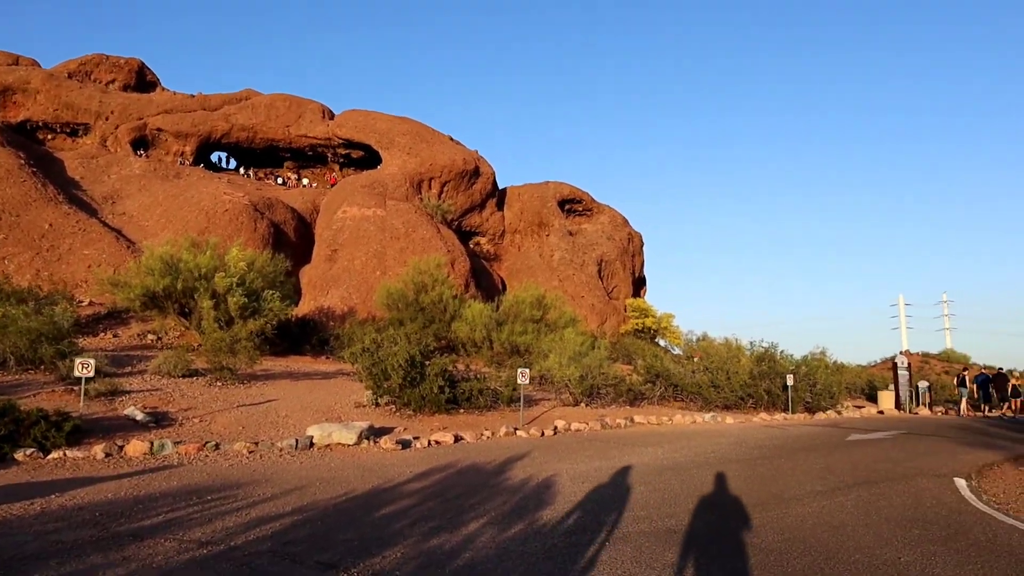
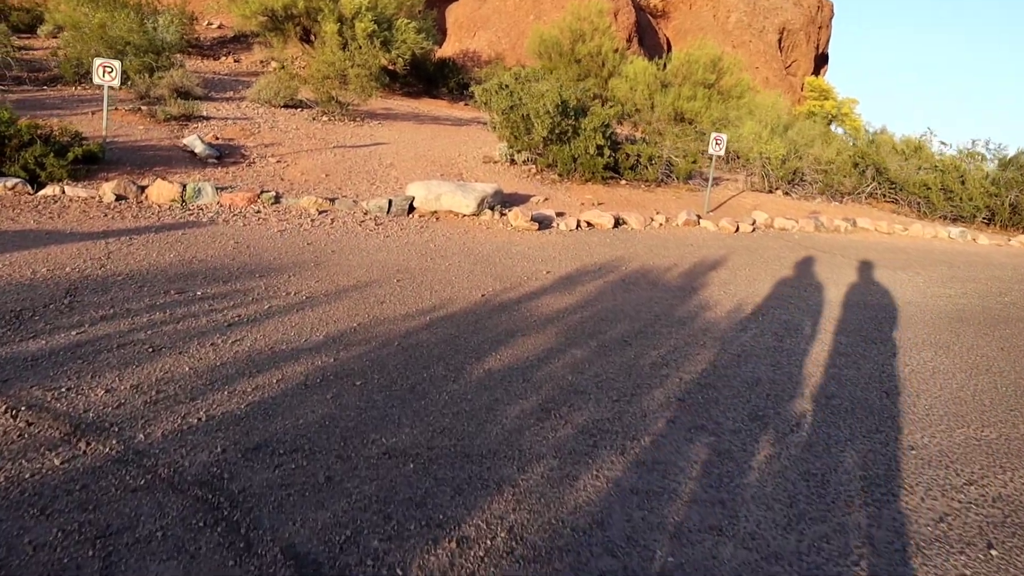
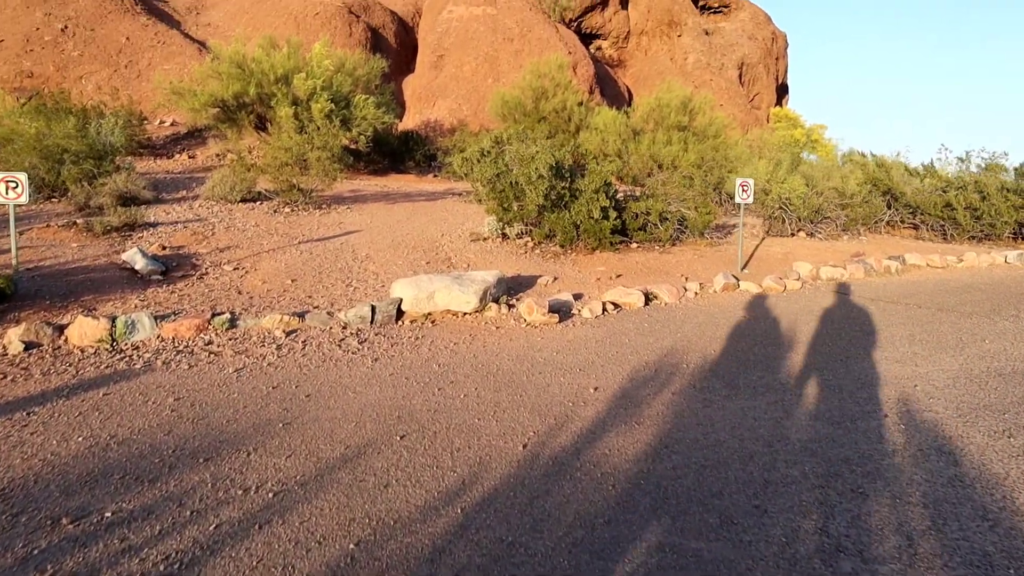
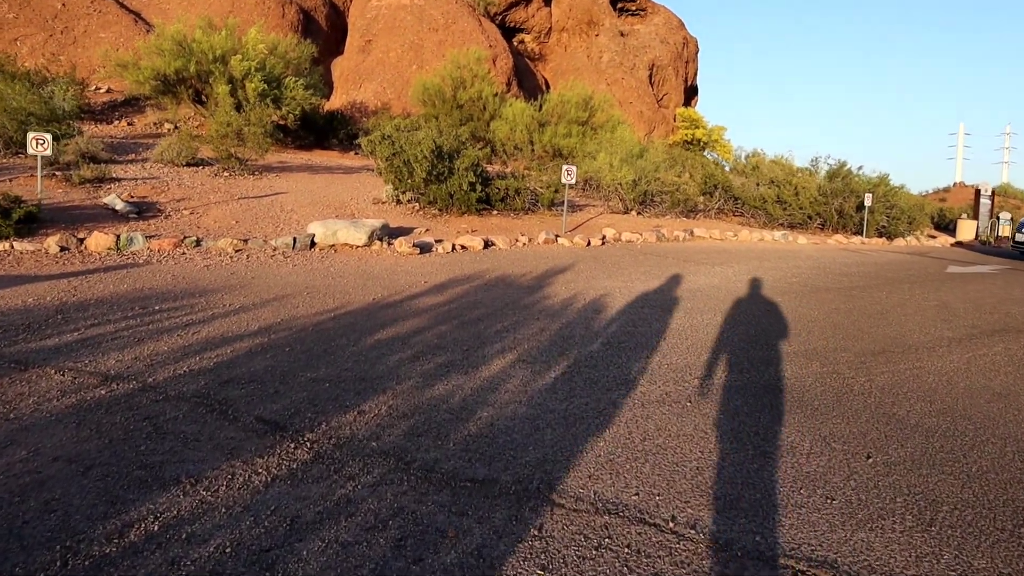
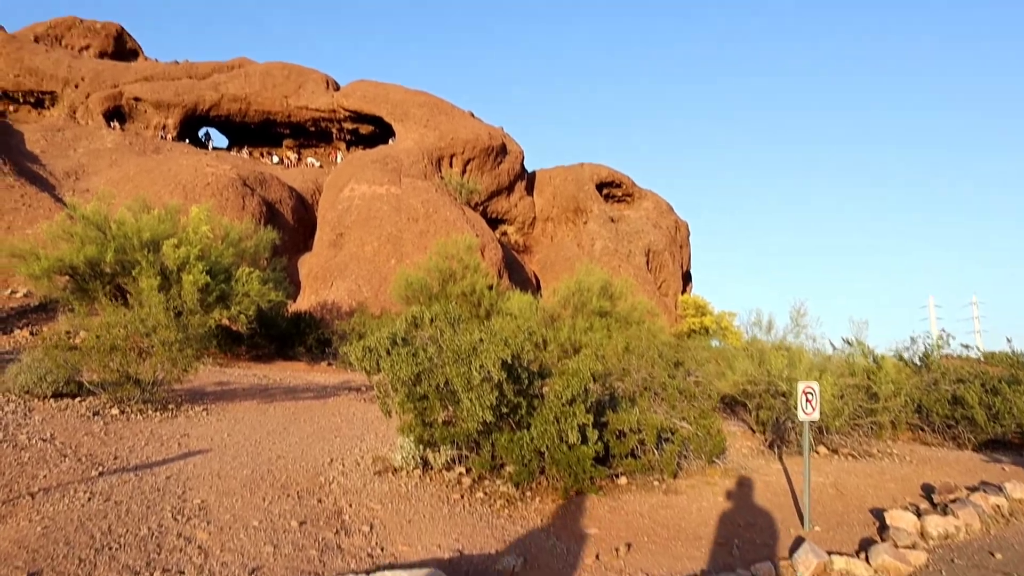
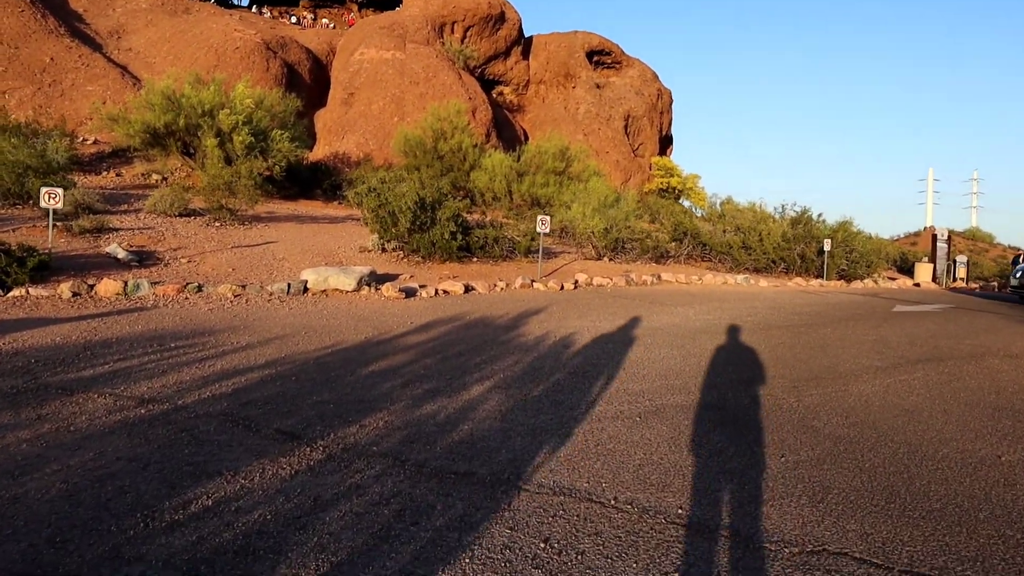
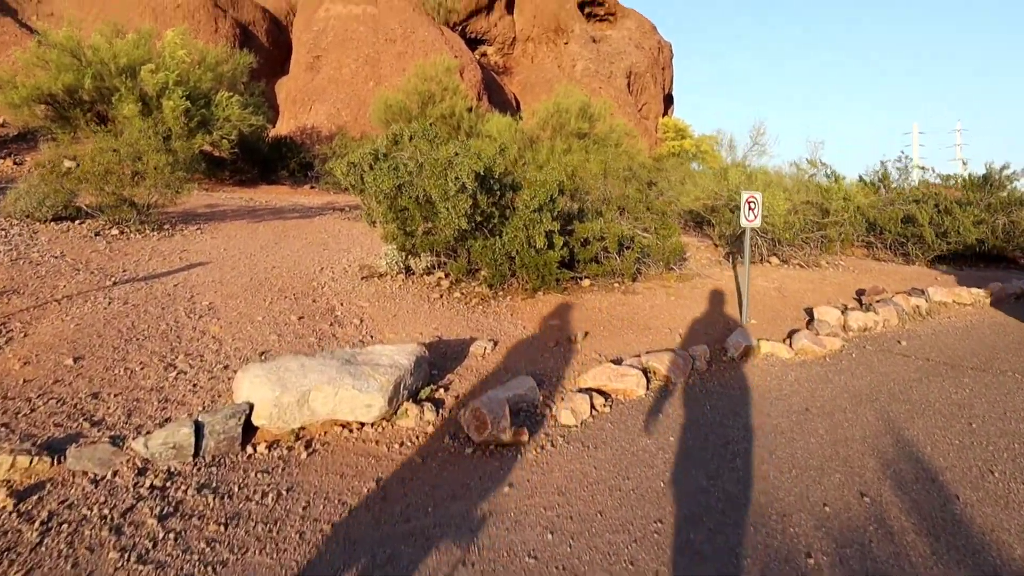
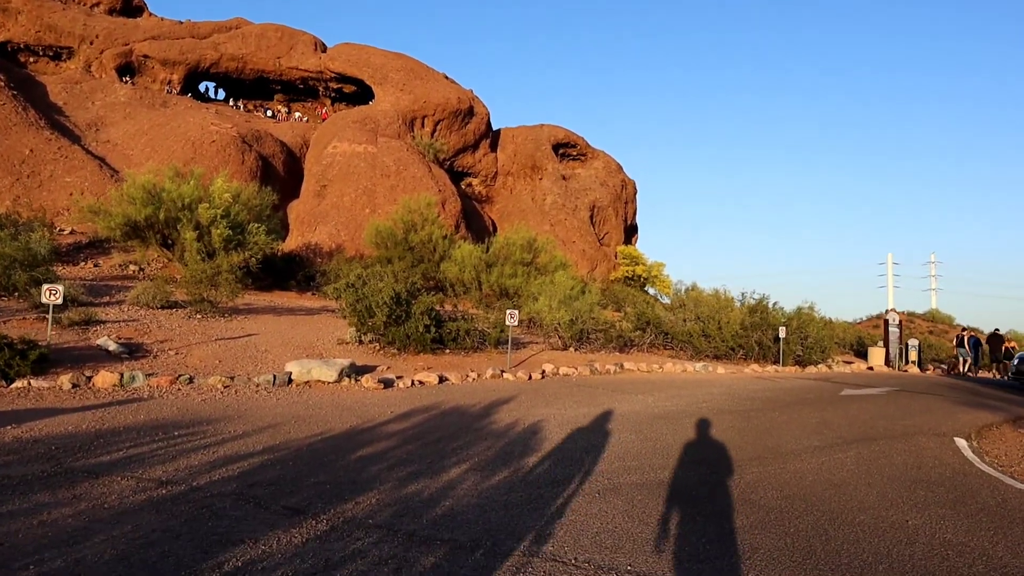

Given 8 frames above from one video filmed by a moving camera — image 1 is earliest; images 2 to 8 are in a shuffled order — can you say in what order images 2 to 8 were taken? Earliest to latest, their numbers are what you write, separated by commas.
8, 6, 4, 2, 3, 7, 5
